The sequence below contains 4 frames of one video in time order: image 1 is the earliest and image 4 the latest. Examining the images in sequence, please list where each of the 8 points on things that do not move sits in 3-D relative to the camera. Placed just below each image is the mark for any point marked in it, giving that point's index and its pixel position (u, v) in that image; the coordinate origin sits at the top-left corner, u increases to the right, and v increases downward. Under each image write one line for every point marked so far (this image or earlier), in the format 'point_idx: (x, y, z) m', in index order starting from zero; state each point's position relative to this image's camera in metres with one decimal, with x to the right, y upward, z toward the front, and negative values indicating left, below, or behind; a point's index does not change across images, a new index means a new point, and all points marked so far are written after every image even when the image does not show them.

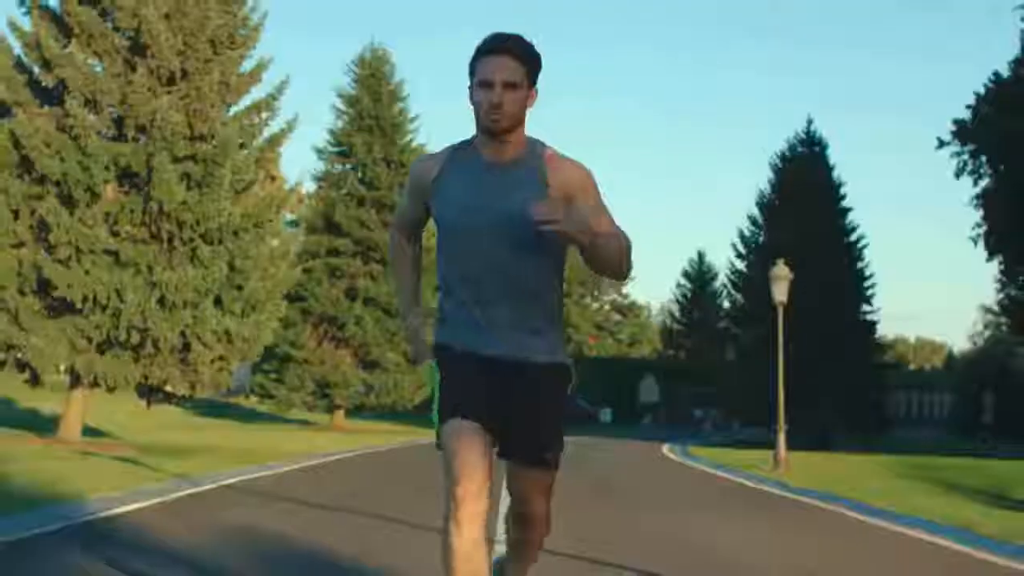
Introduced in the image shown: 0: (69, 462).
0: (-5.8, -2.3, +18.9) m
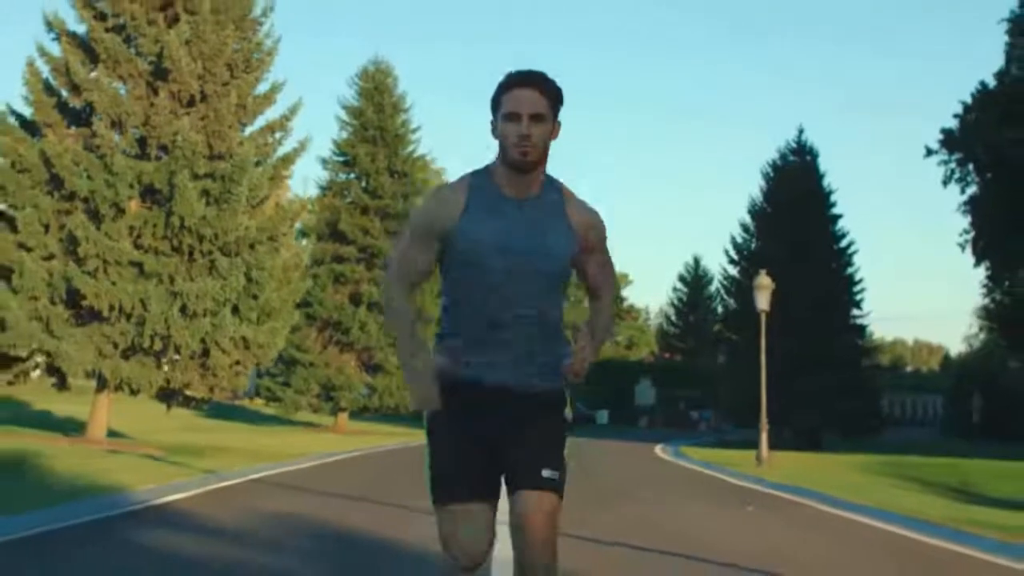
0: (-5.8, -2.5, +20.4) m
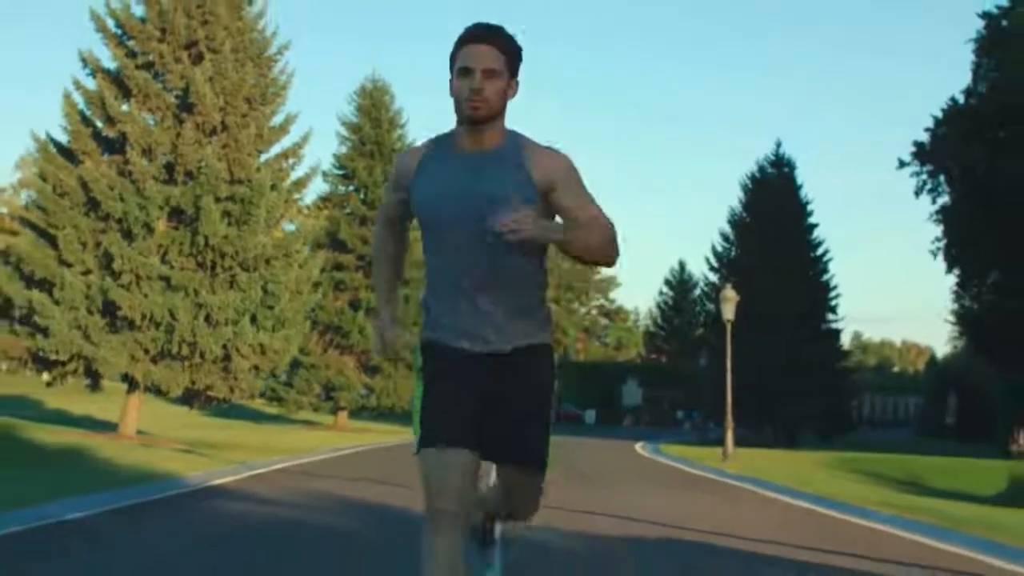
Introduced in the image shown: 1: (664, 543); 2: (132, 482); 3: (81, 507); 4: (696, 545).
0: (-6.0, -2.7, +23.0) m
1: (+1.6, -2.5, +14.2) m
2: (-4.8, -2.4, +17.6) m
3: (-4.8, -2.4, +15.6) m
4: (+1.9, -2.6, +14.4) m
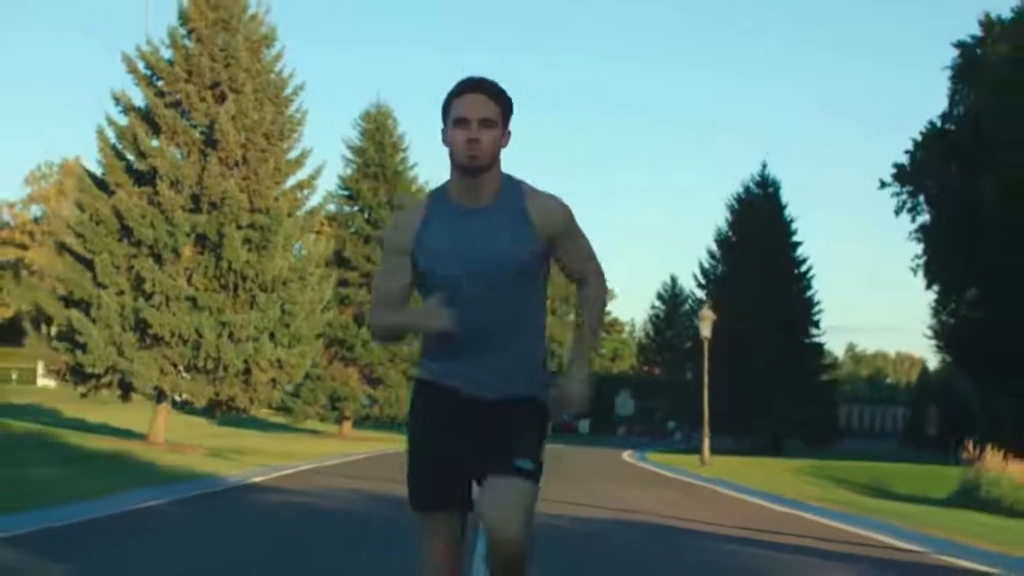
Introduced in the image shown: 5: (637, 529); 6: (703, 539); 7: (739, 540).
0: (-6.1, -3.1, +25.5) m
1: (+1.5, -2.9, +16.7) m
2: (-4.9, -2.7, +20.1) m
3: (-4.9, -2.7, +18.1) m
4: (+1.8, -2.9, +16.9) m
5: (+1.4, -2.8, +16.6) m
6: (+2.1, -2.8, +15.9) m
7: (+2.5, -2.9, +16.0) m
